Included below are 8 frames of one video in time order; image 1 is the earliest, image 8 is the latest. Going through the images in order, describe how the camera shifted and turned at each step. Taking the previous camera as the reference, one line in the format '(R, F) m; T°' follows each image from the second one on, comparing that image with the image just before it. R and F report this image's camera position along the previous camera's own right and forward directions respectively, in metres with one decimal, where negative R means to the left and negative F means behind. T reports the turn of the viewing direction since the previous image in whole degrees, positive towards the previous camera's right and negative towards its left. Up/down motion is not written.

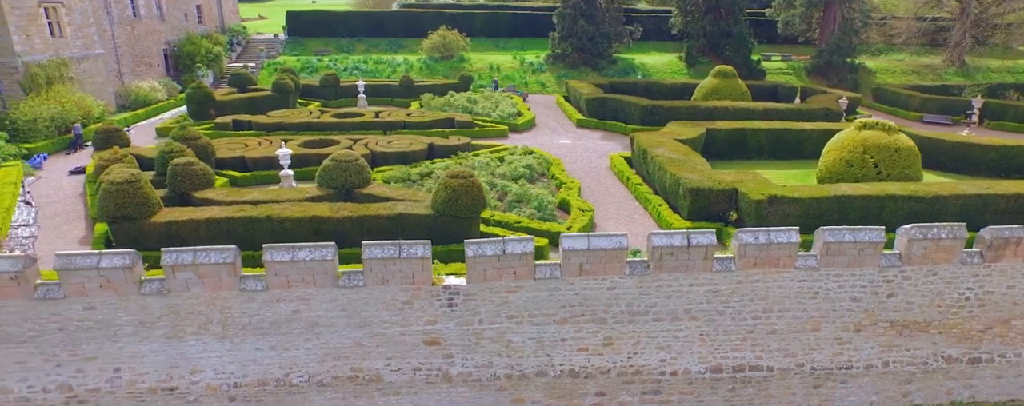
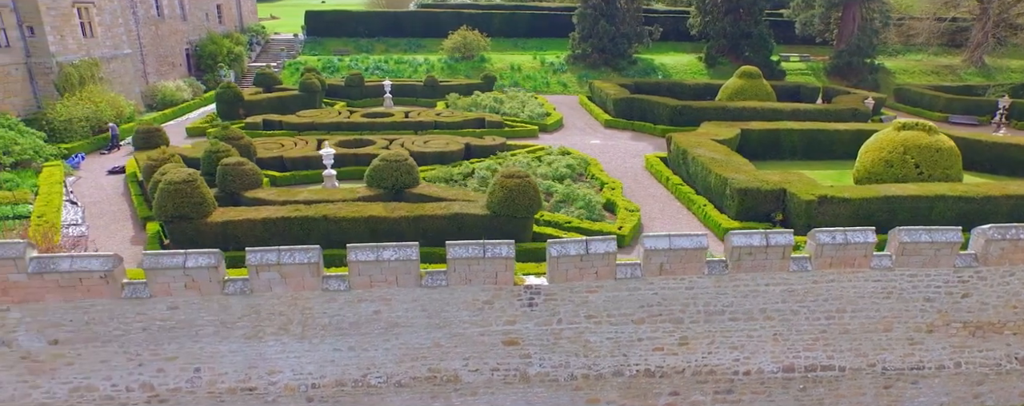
(-1.0, 0.0) m; 0°
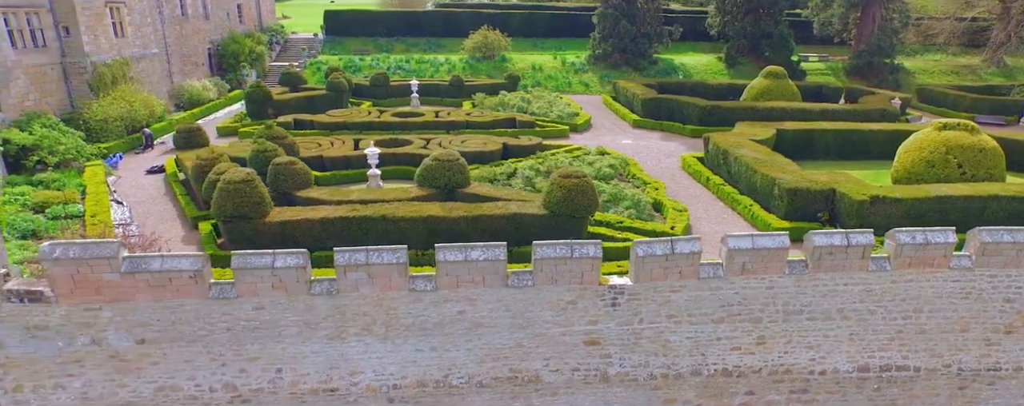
(-1.0, 0.0) m; 0°
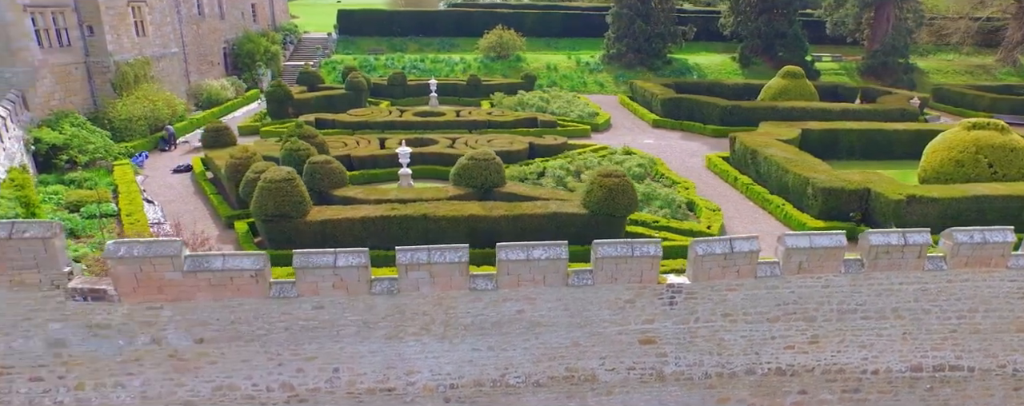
(-0.7, 0.0) m; 0°
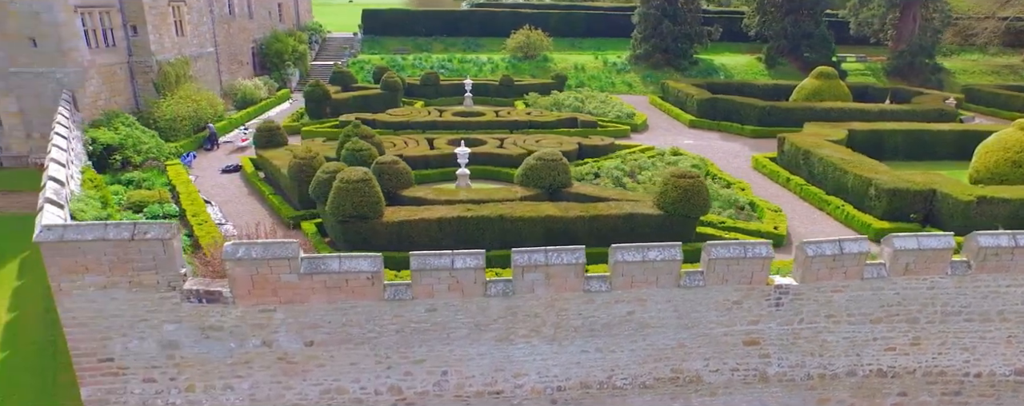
(-1.3, +0.1) m; 0°
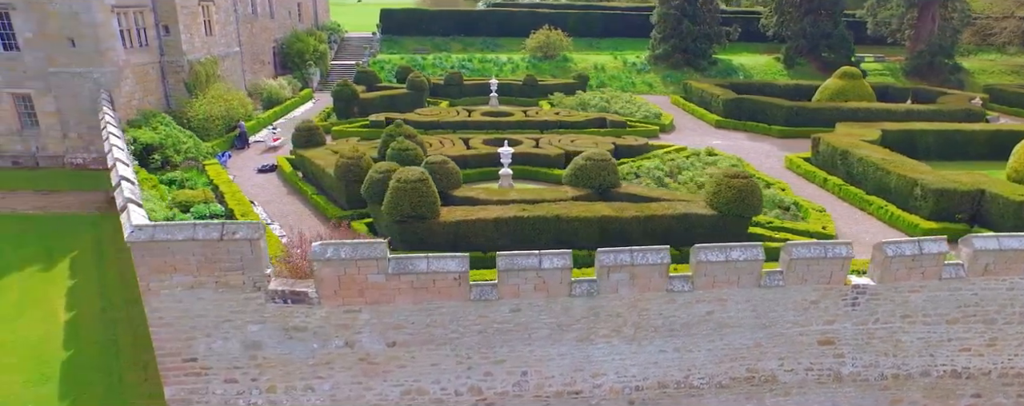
(-1.0, 0.0) m; 0°
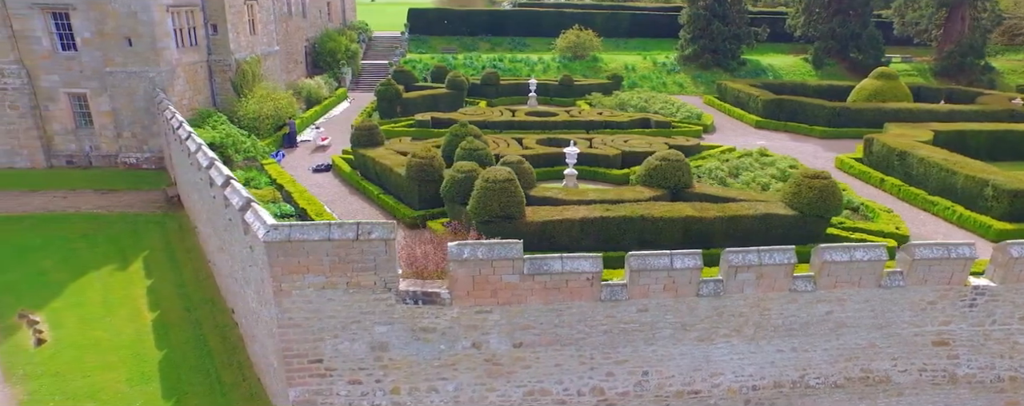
(-1.5, 0.0) m; 0°
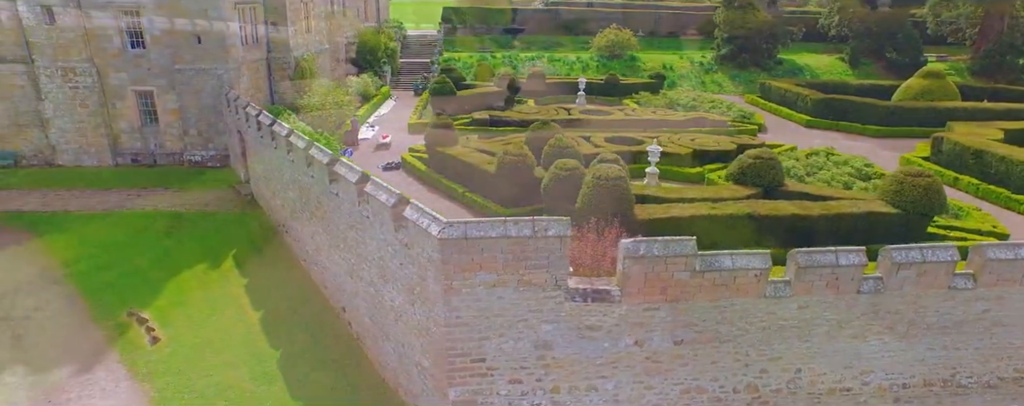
(-1.9, +0.1) m; 0°
